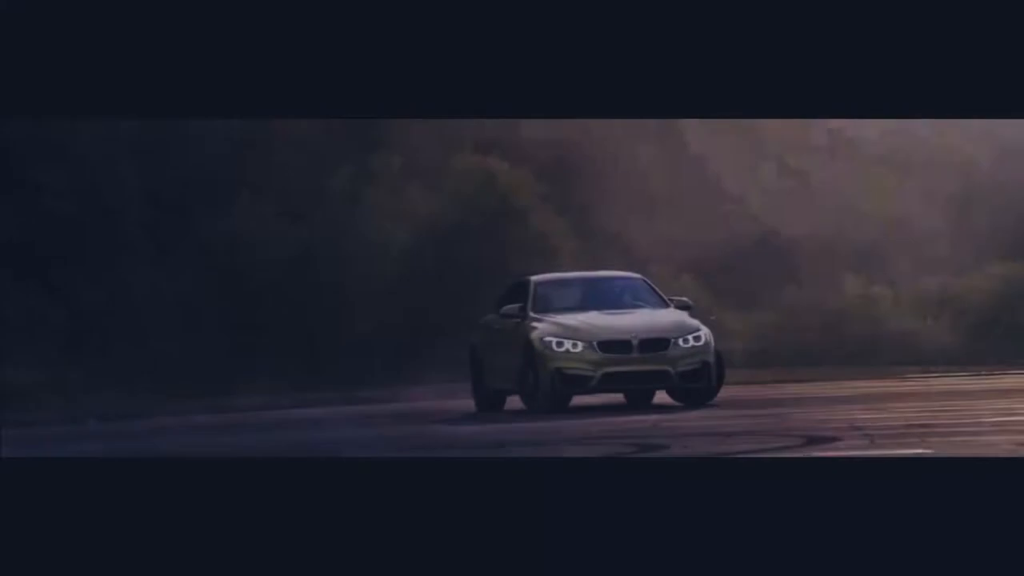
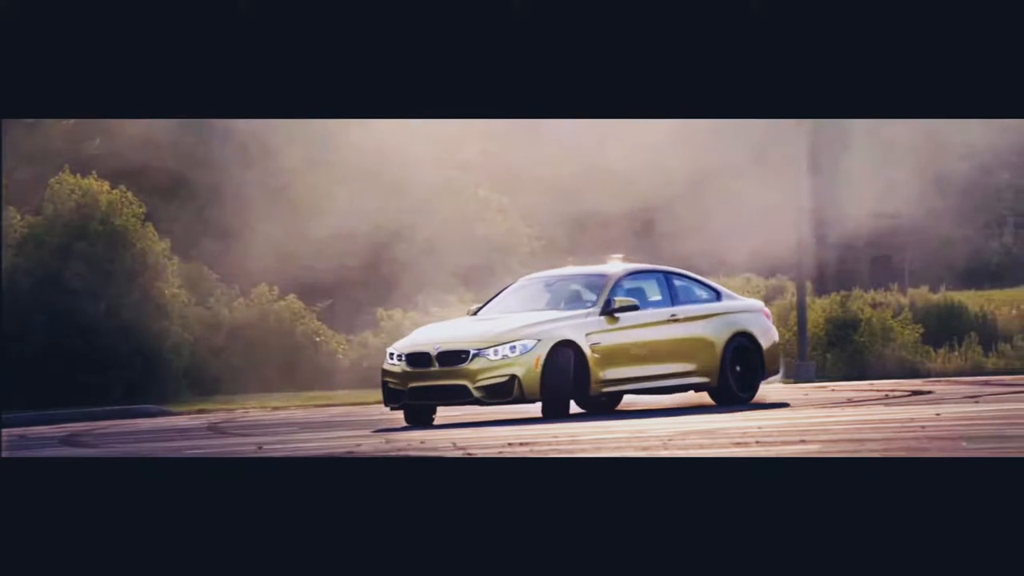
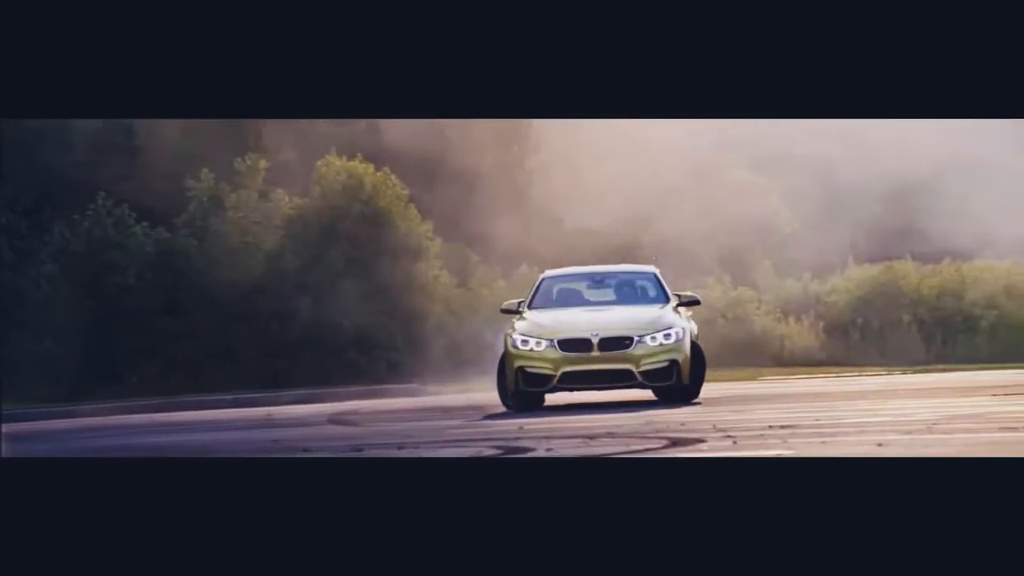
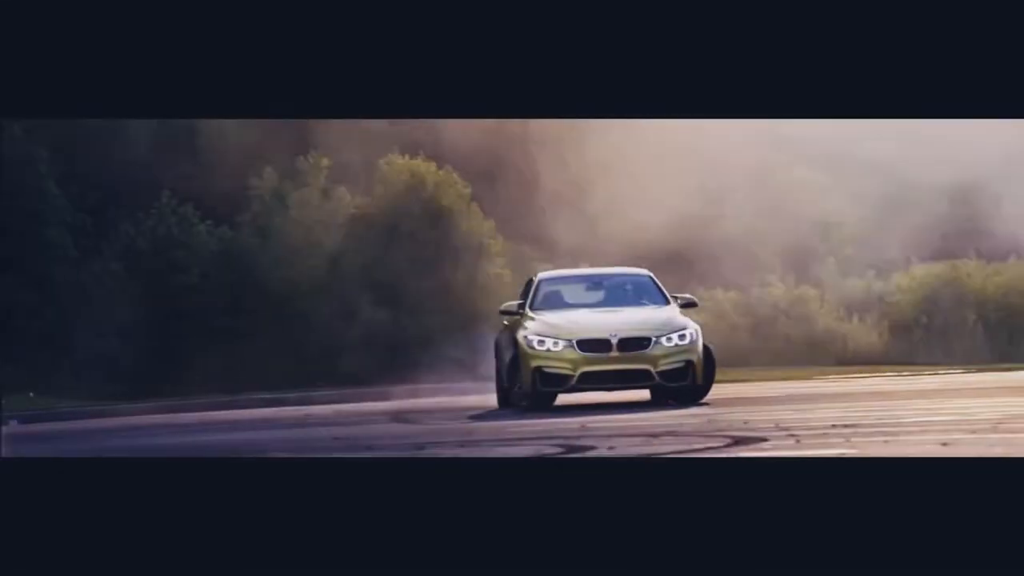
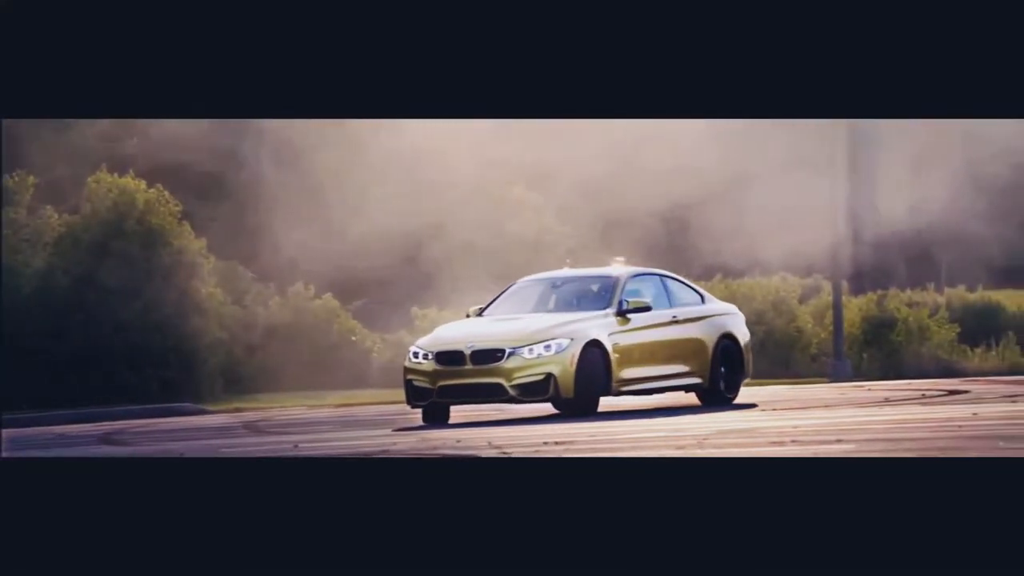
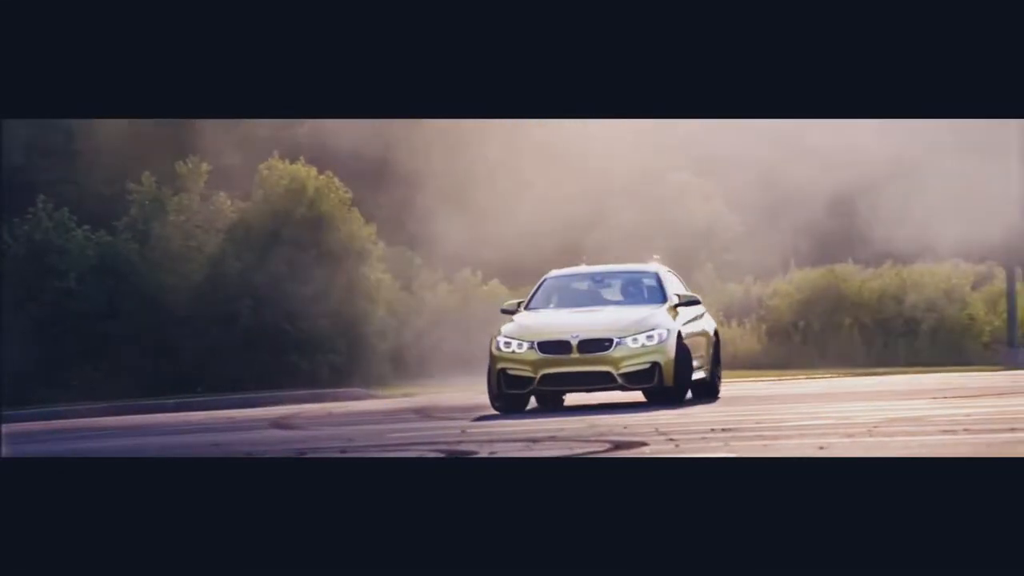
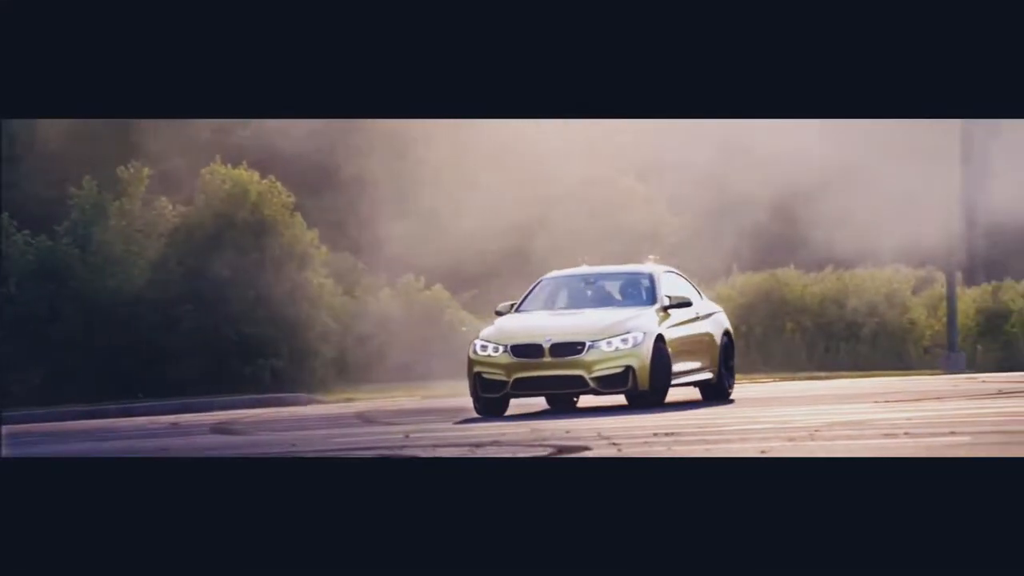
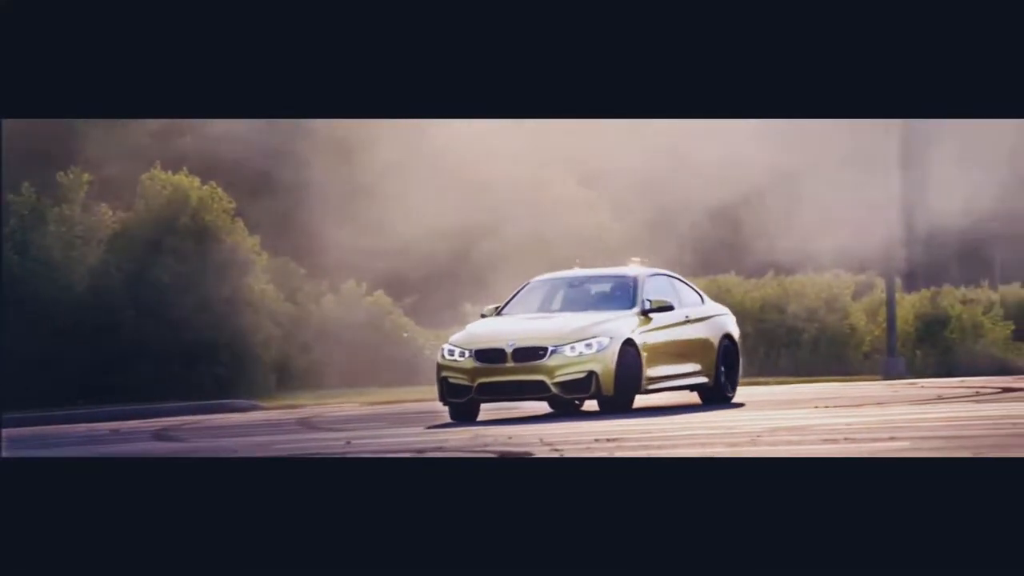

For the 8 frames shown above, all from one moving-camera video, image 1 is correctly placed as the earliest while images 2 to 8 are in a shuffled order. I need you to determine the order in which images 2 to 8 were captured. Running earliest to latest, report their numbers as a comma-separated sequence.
4, 3, 6, 7, 8, 5, 2
